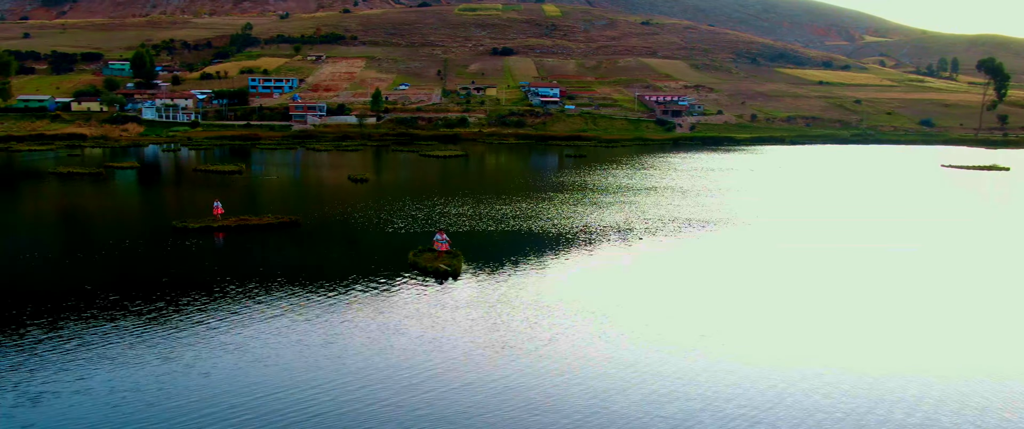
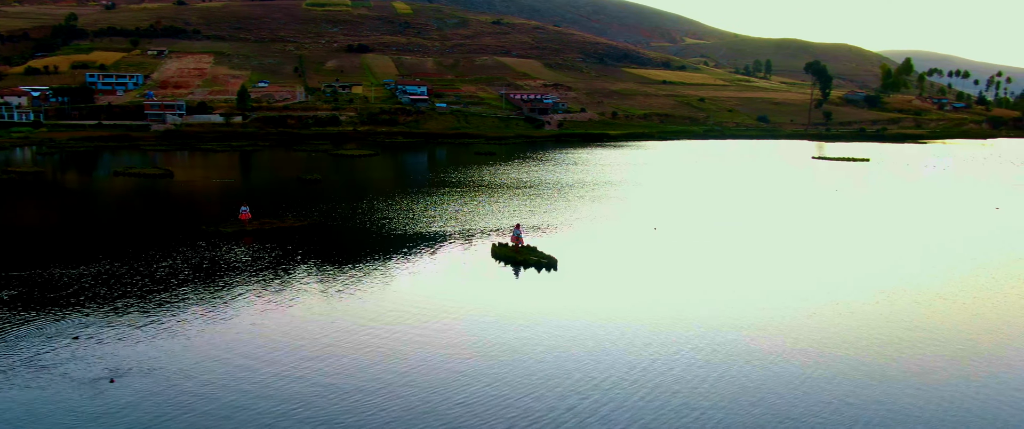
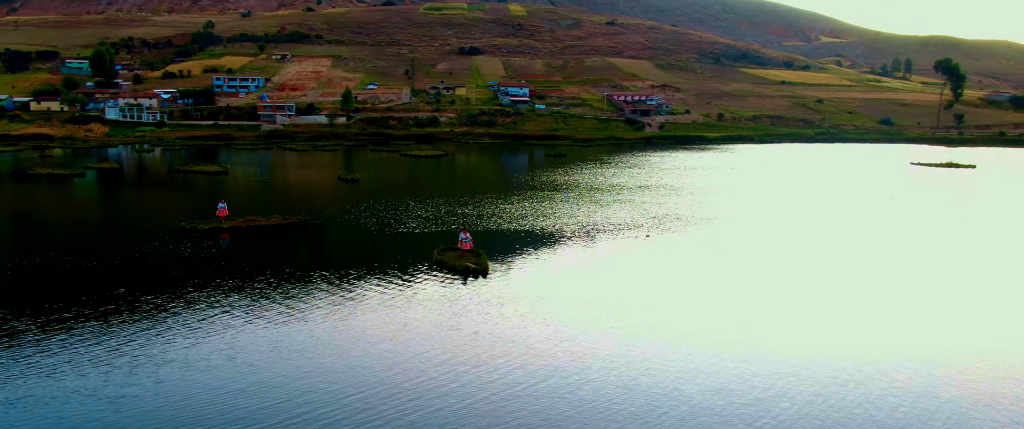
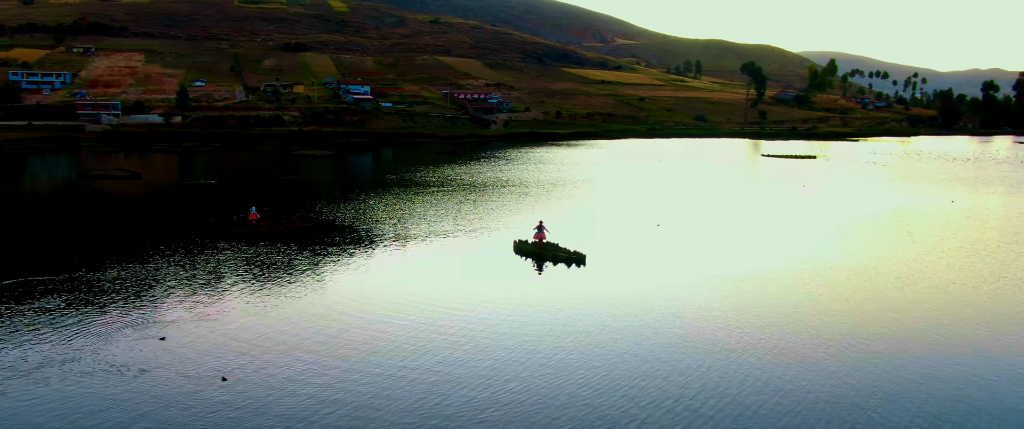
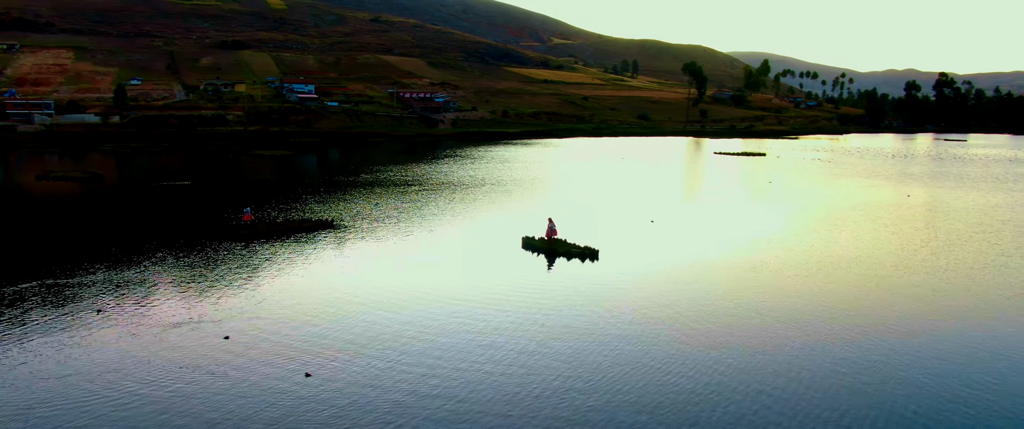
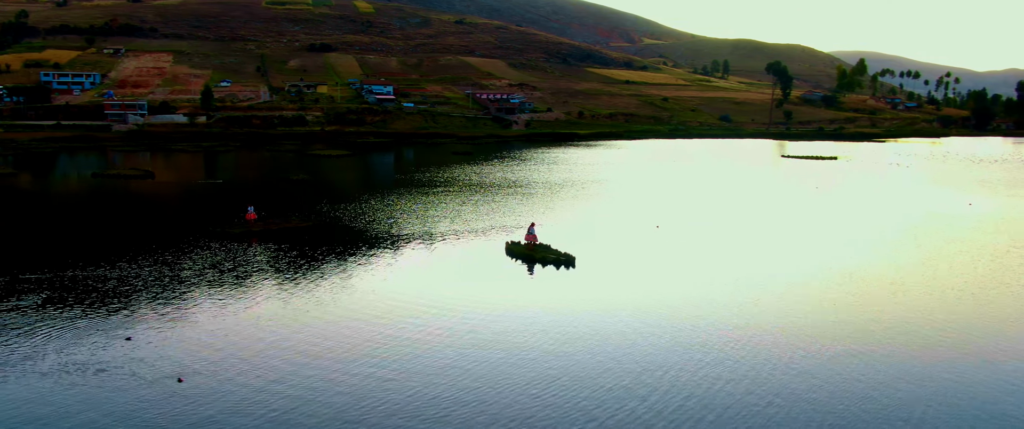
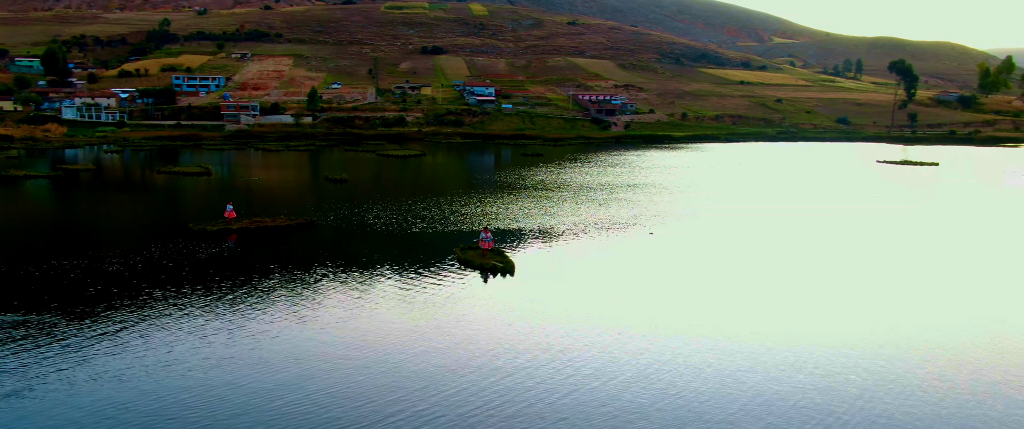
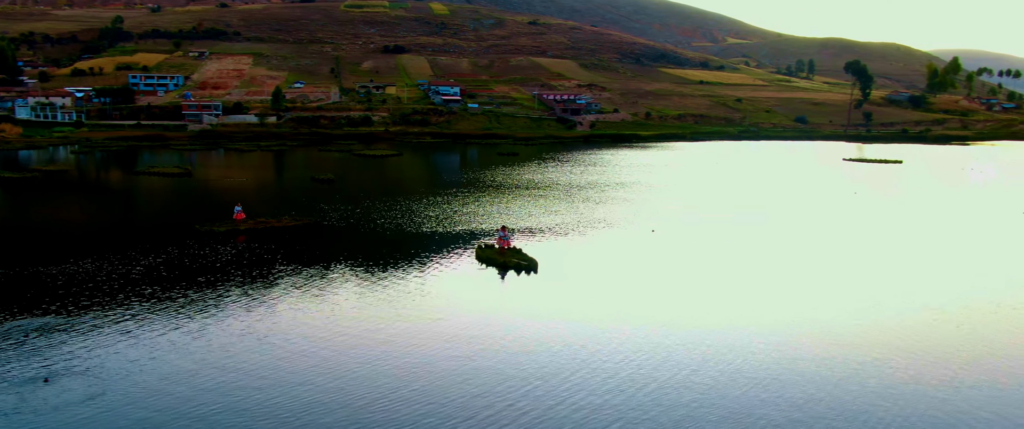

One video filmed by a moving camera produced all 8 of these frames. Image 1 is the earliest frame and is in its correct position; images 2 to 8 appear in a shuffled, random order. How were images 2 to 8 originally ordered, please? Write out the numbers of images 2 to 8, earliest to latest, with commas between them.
3, 7, 8, 2, 6, 4, 5
